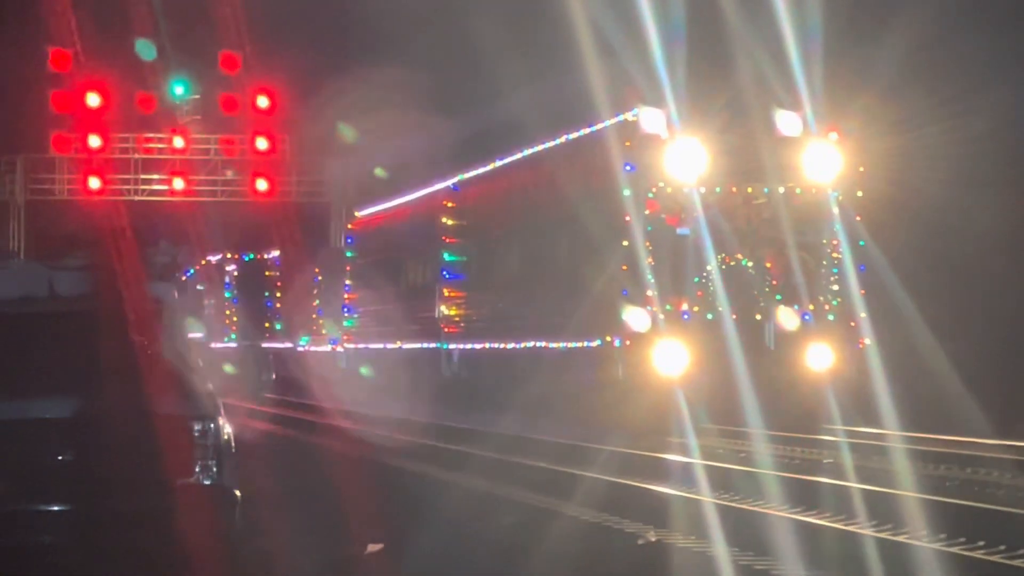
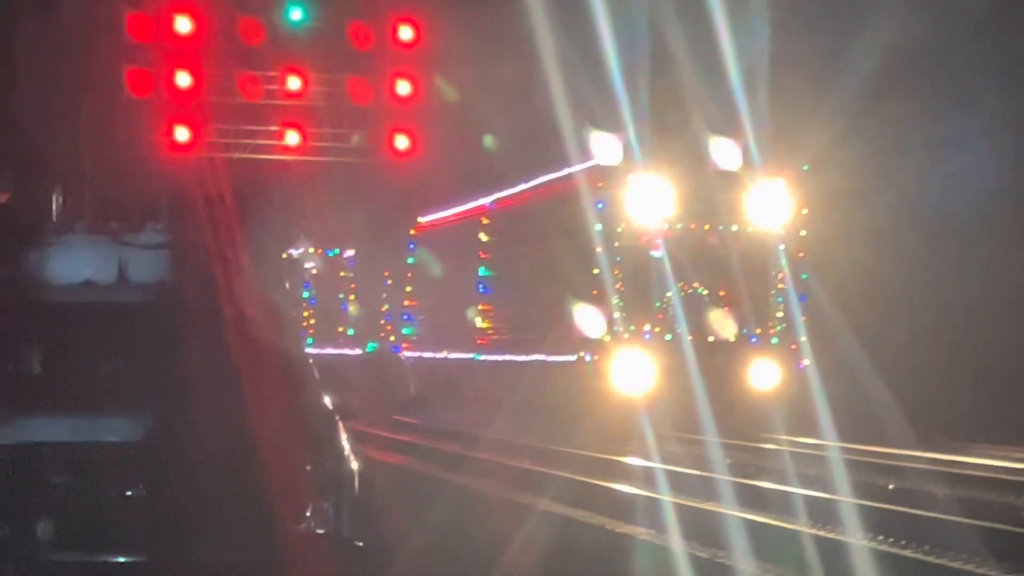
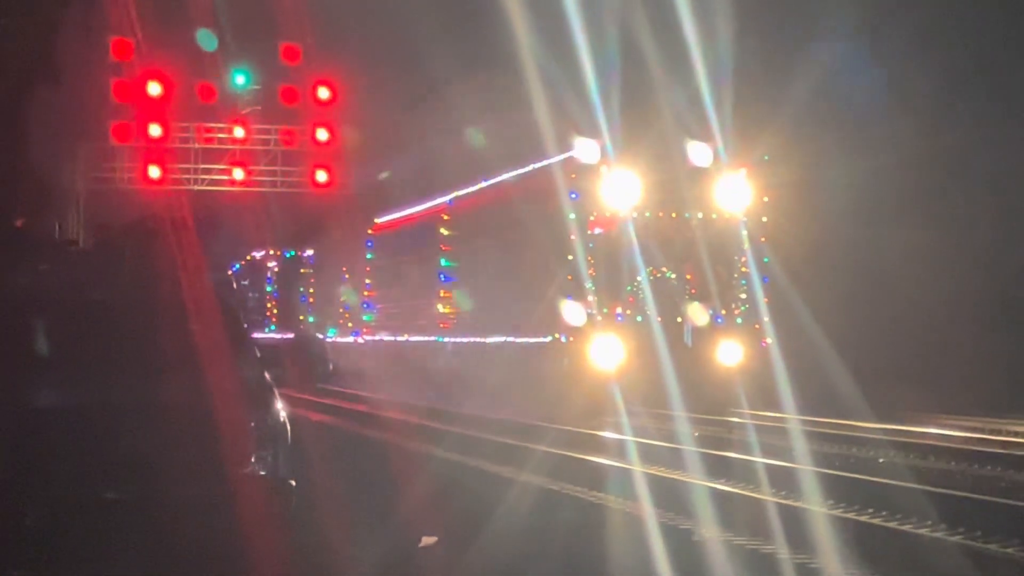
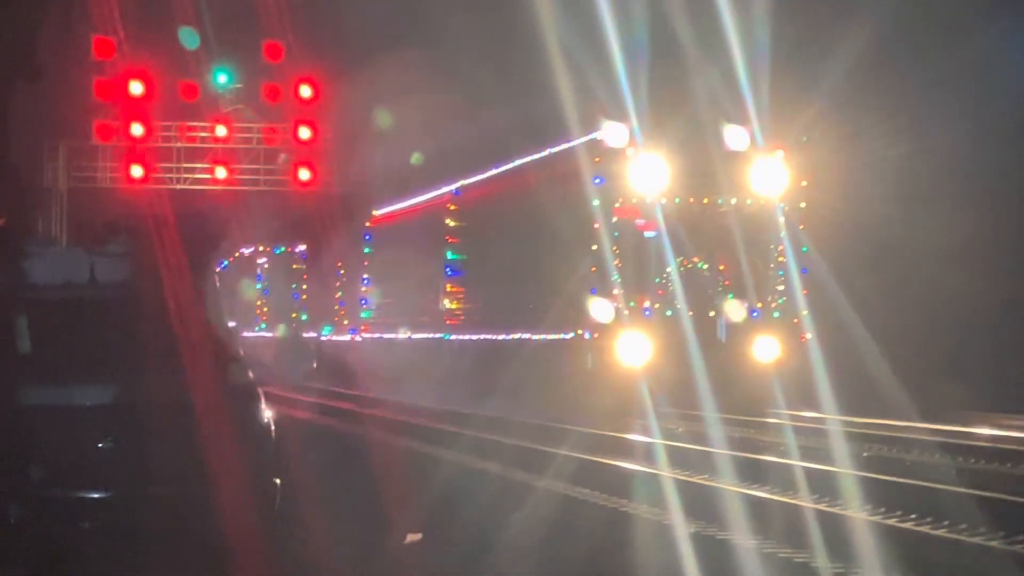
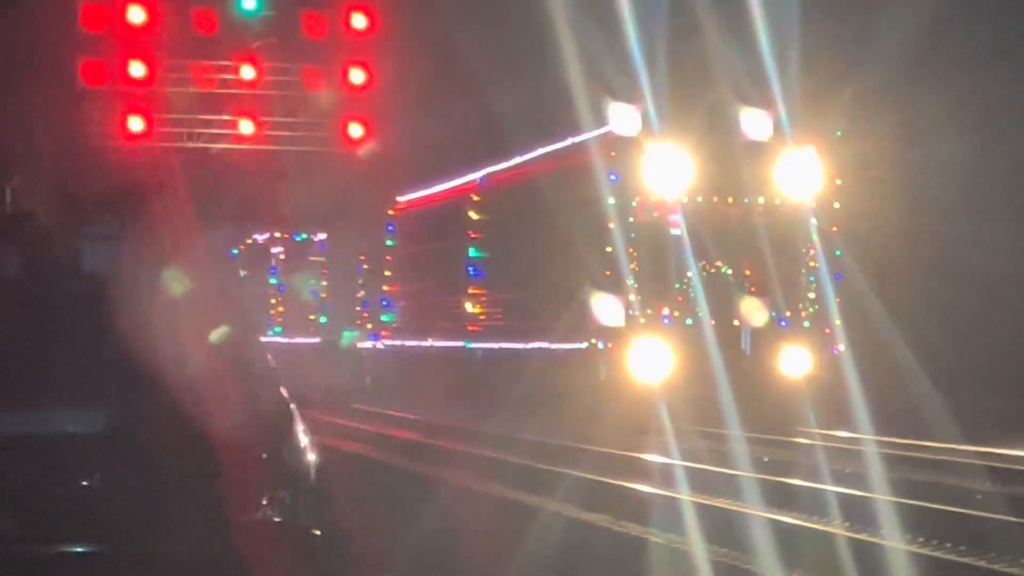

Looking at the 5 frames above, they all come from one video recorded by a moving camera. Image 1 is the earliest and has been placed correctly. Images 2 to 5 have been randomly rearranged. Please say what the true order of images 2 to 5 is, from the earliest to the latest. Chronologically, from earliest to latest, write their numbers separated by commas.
4, 3, 5, 2
